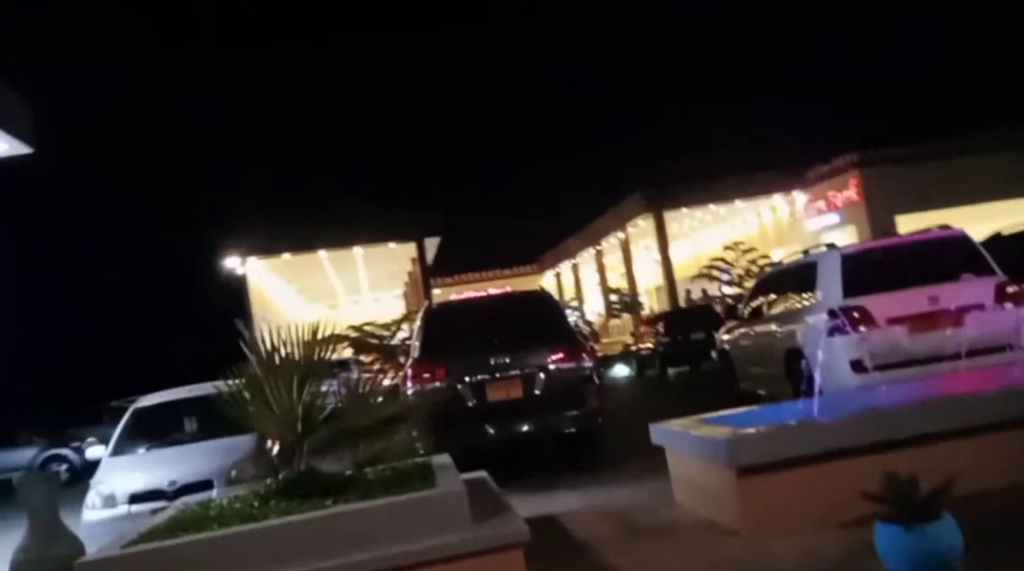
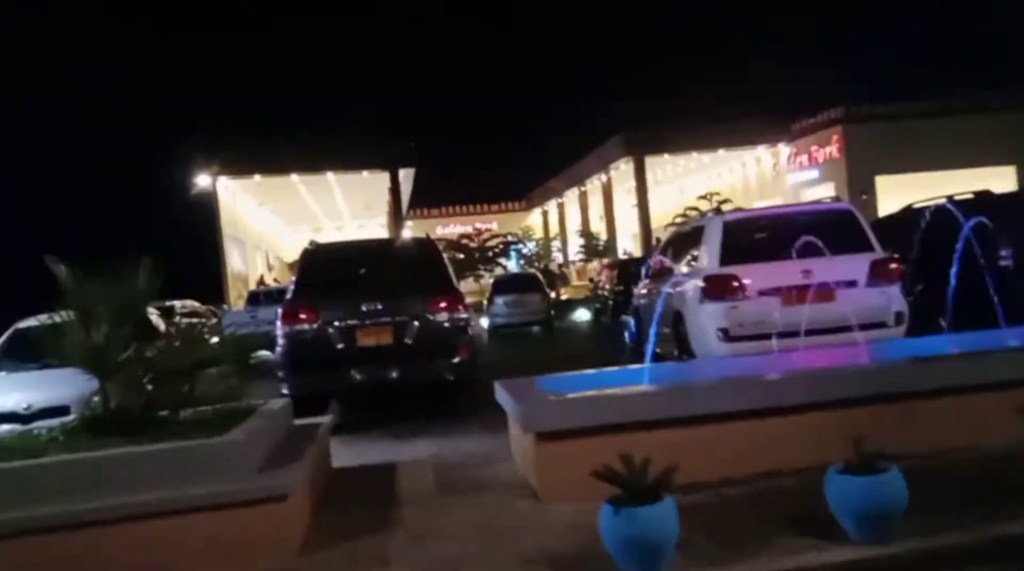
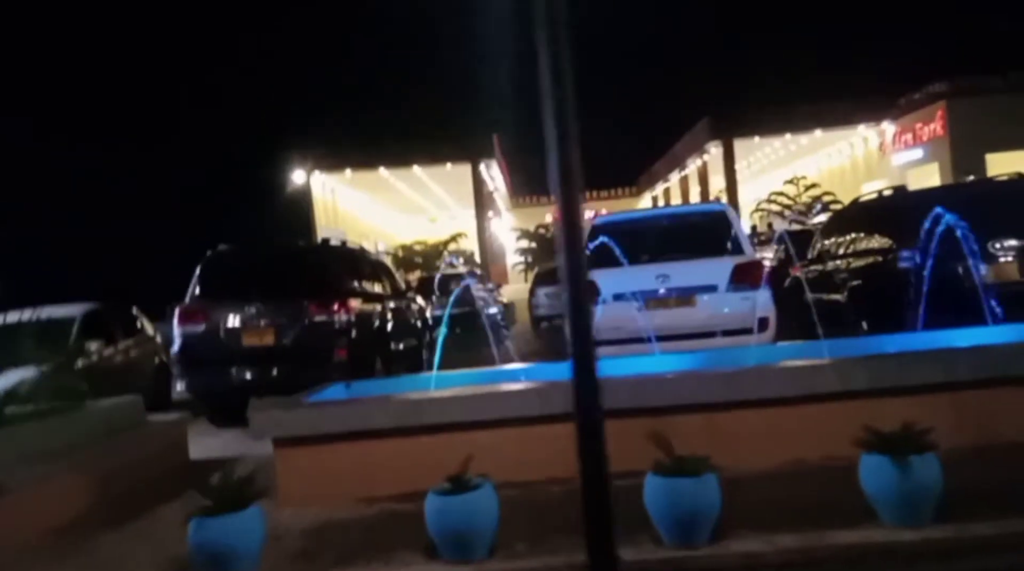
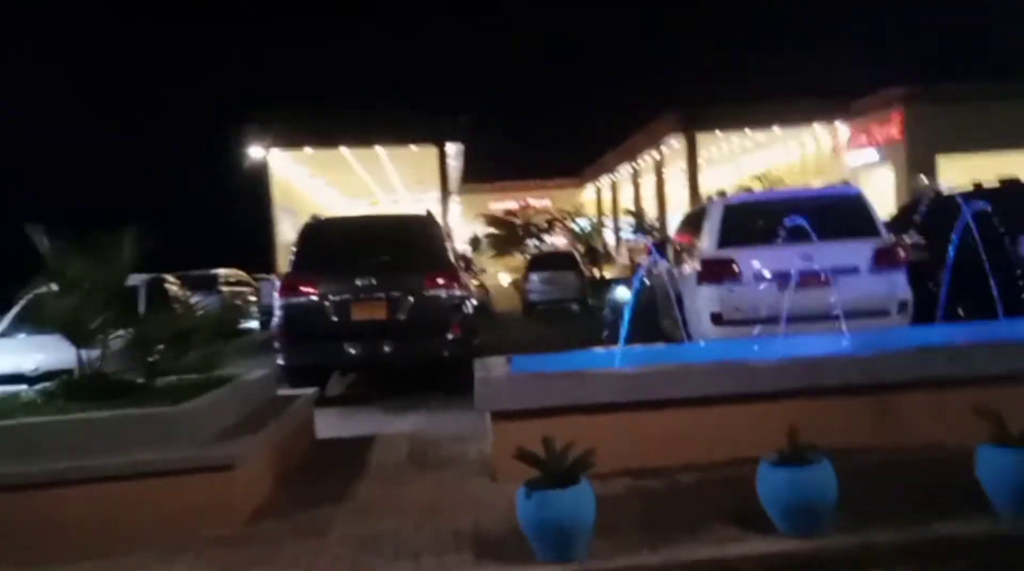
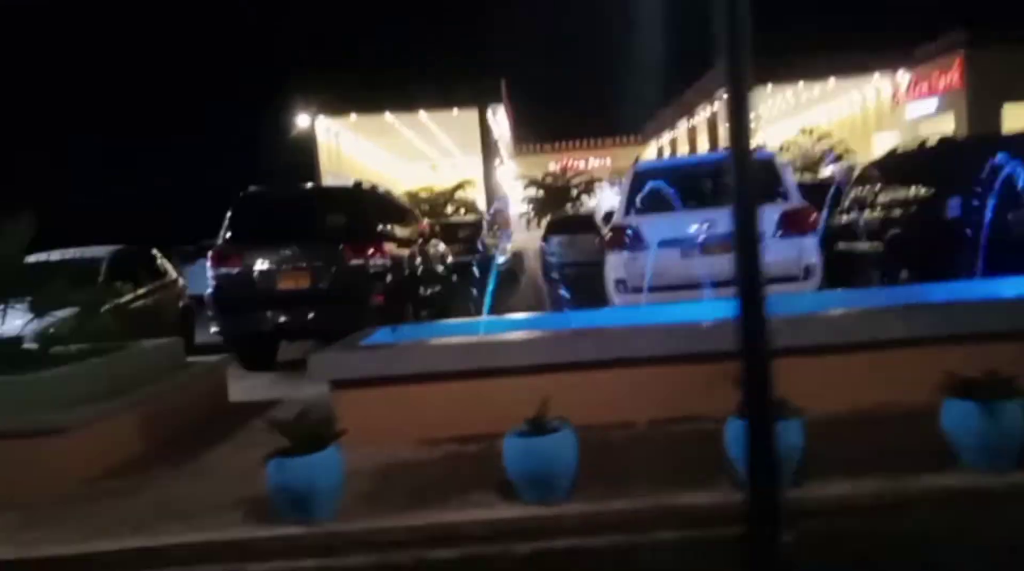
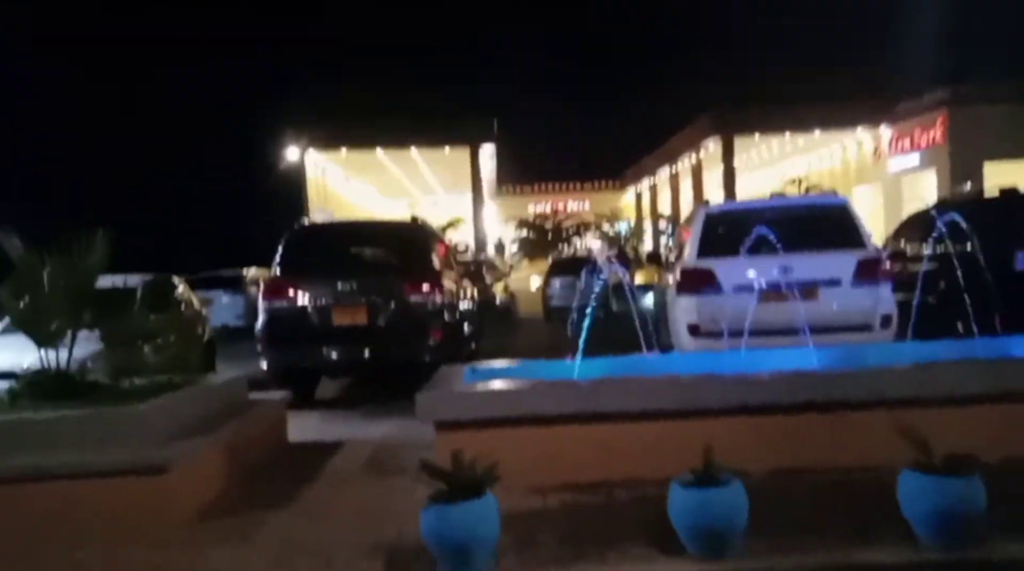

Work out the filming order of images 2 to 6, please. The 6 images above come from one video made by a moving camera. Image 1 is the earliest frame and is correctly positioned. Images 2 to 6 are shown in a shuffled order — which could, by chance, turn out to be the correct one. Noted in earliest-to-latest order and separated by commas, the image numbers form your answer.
2, 4, 6, 5, 3
